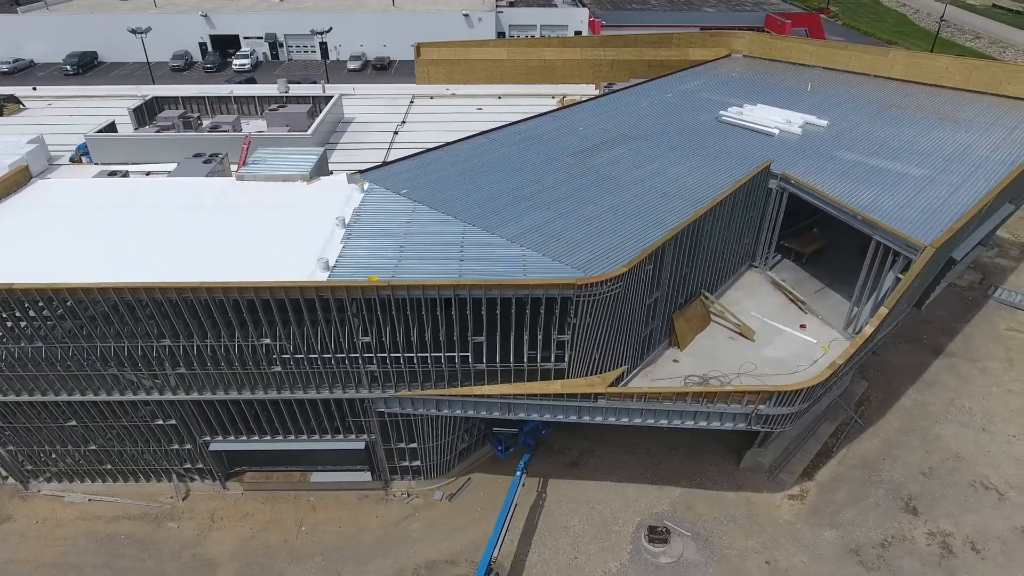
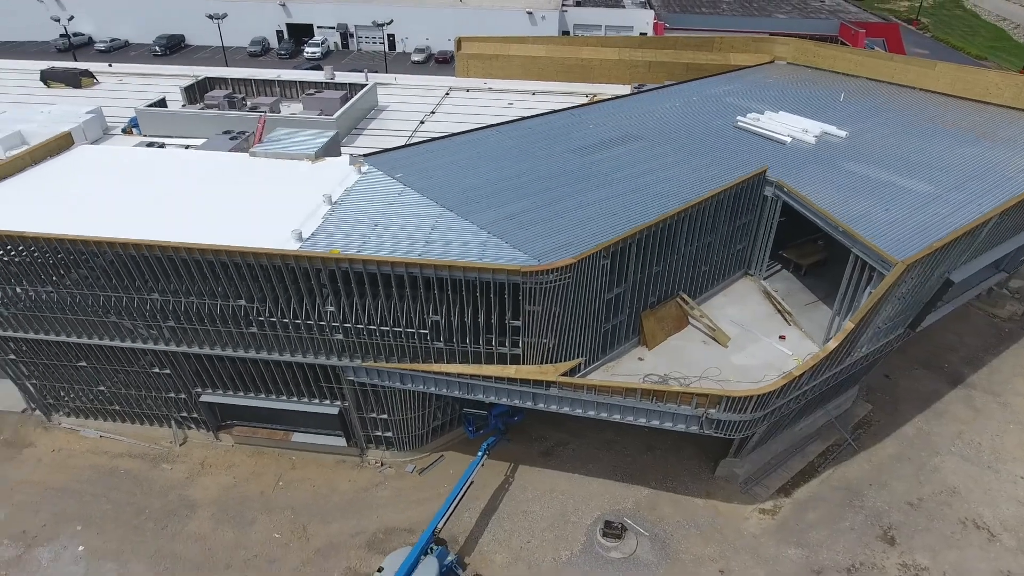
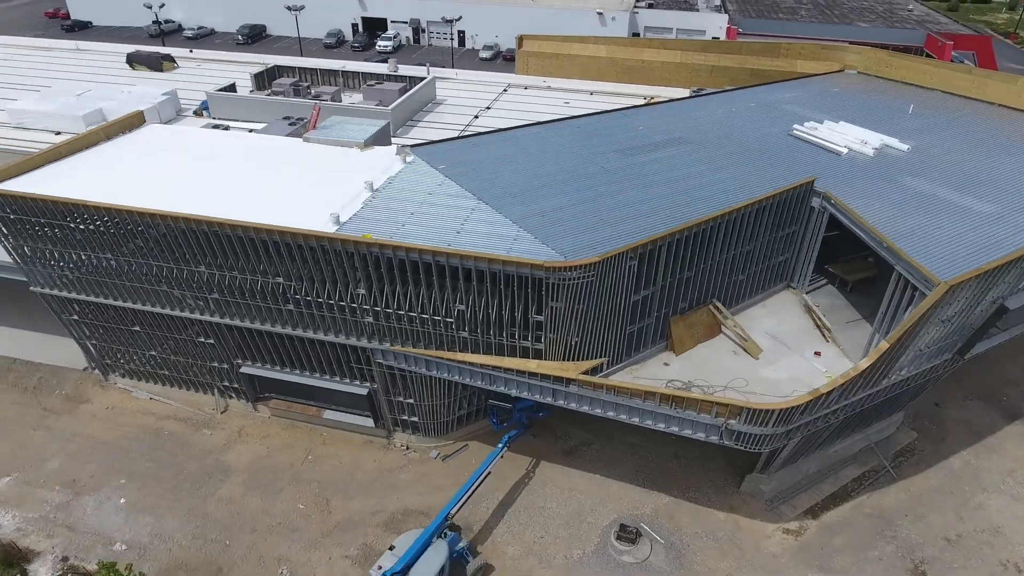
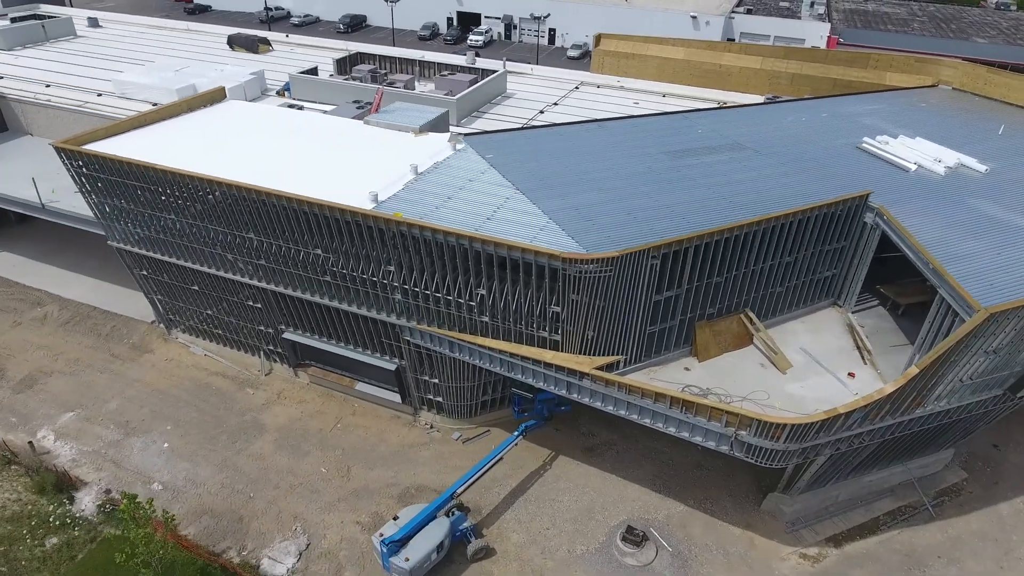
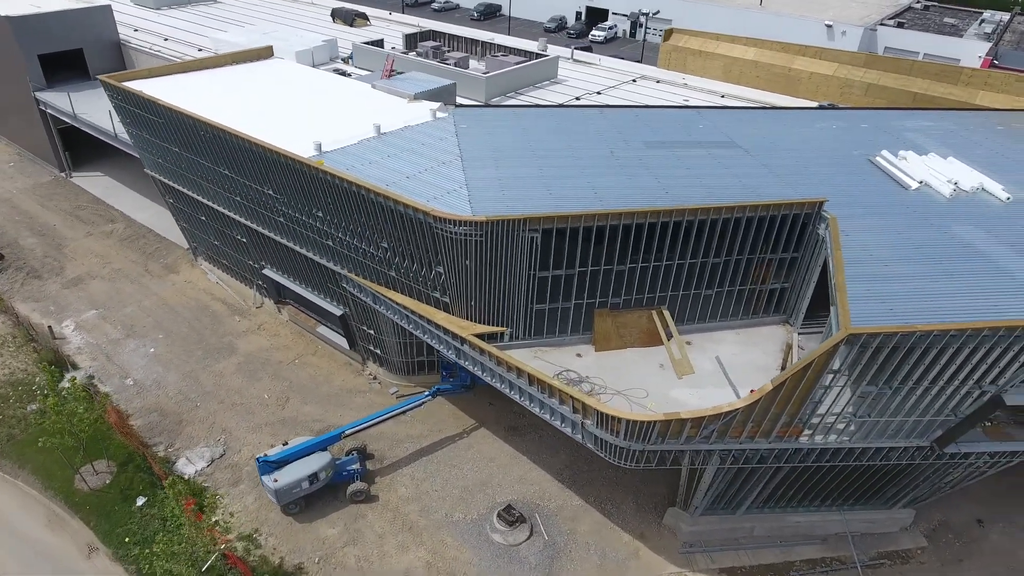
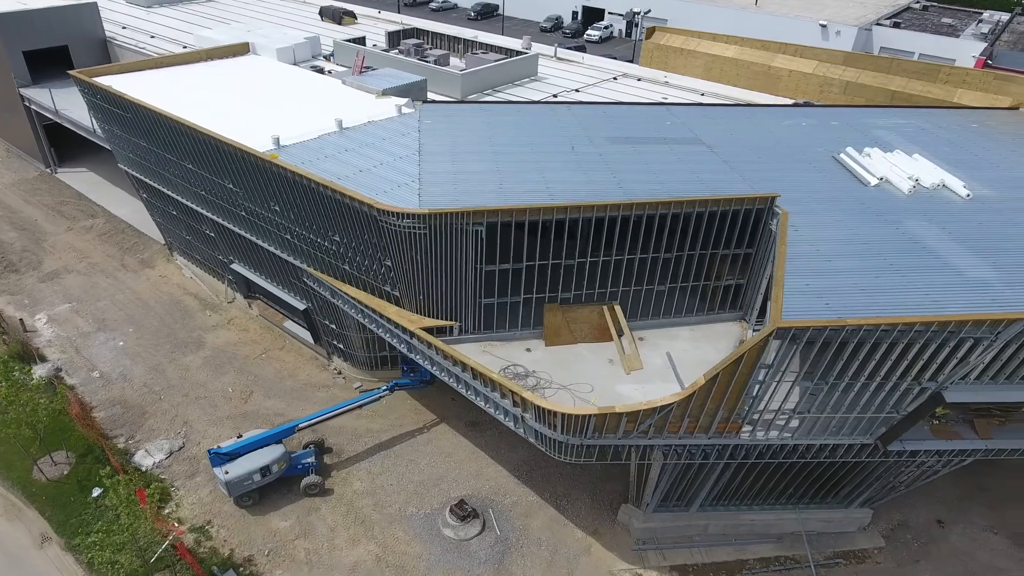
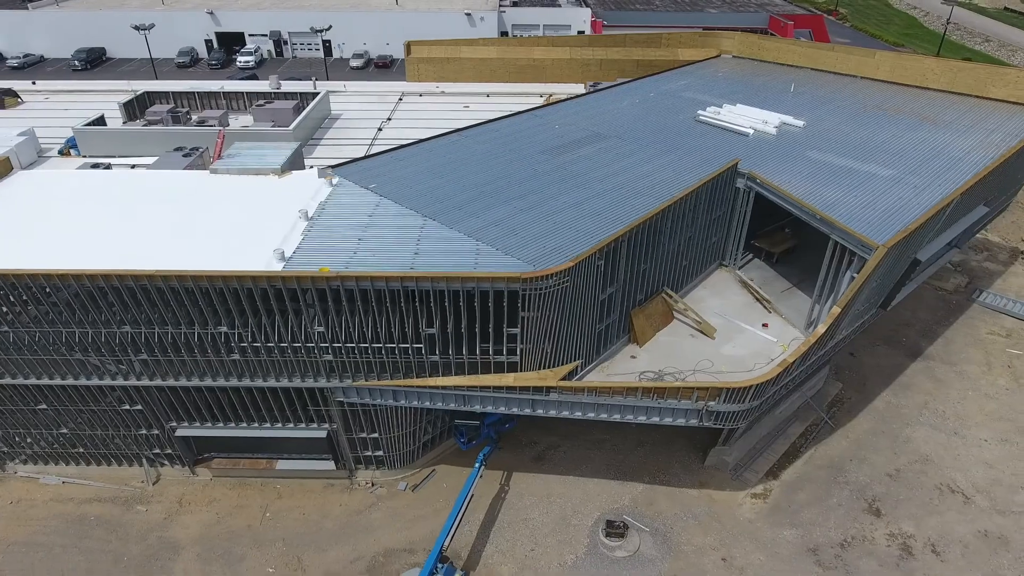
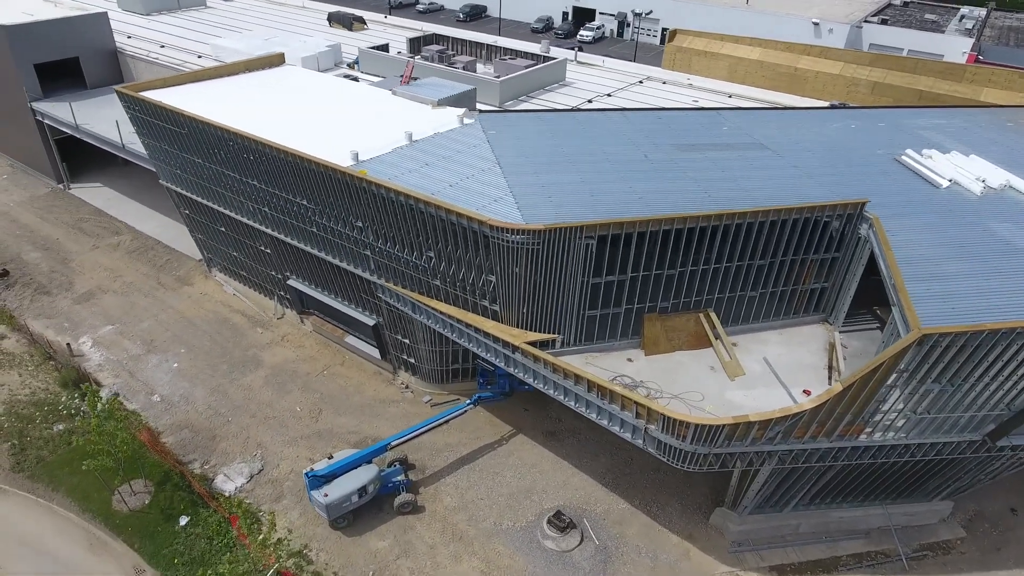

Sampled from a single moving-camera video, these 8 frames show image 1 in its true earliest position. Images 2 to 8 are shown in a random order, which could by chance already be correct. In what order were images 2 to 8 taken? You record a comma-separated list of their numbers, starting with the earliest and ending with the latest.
7, 2, 3, 4, 8, 5, 6
